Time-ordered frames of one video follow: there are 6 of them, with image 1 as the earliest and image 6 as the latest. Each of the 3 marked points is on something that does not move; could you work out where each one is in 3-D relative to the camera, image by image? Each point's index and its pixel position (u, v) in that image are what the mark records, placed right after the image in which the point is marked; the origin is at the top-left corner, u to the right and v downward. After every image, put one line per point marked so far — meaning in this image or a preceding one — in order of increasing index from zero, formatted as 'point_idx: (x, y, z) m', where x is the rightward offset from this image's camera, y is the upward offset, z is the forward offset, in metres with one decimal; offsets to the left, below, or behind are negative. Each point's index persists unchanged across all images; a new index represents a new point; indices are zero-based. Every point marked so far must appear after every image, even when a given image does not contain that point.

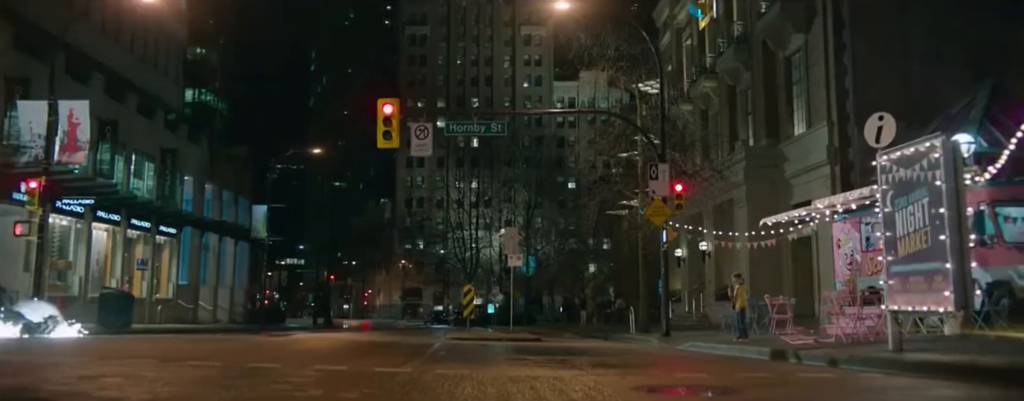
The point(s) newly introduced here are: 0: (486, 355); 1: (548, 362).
0: (-0.4, -2.9, +17.6) m
1: (+0.6, -2.6, +15.1) m
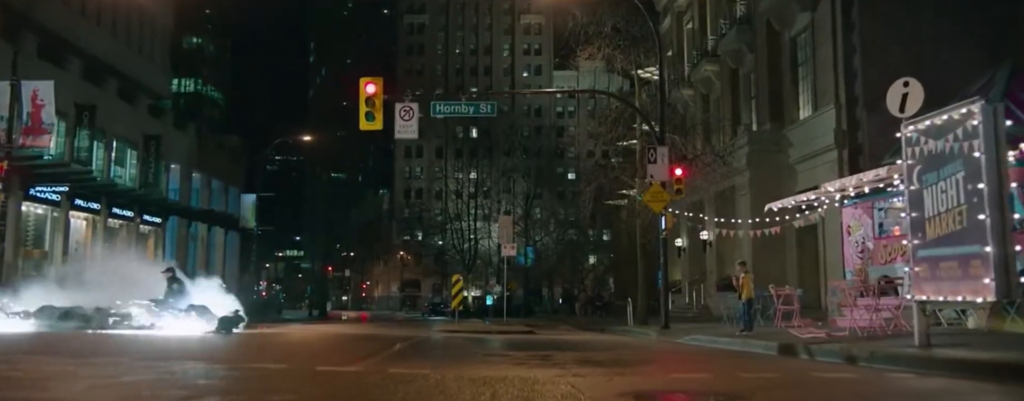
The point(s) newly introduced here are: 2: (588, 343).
0: (-0.6, -2.6, +16.2) m
1: (+0.3, -2.3, +13.7) m
2: (+1.5, -2.9, +19.4) m
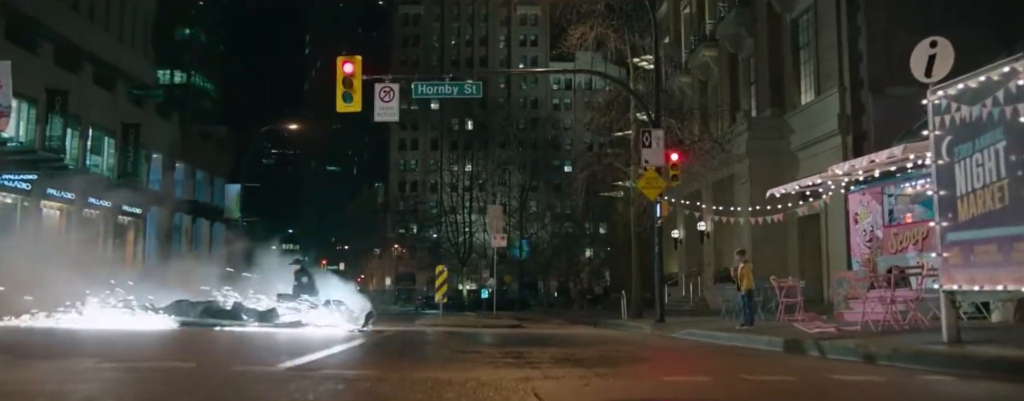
0: (-0.9, -2.3, +14.9) m
1: (0.0, -2.0, +12.4) m
2: (+1.2, -2.6, +18.1) m
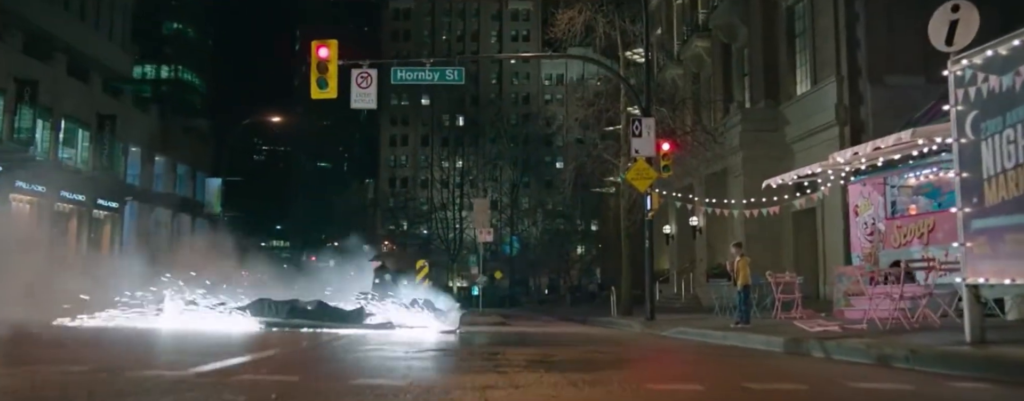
0: (-1.2, -2.1, +13.8) m
1: (-0.3, -1.9, +11.3) m
2: (+0.9, -2.4, +17.0) m
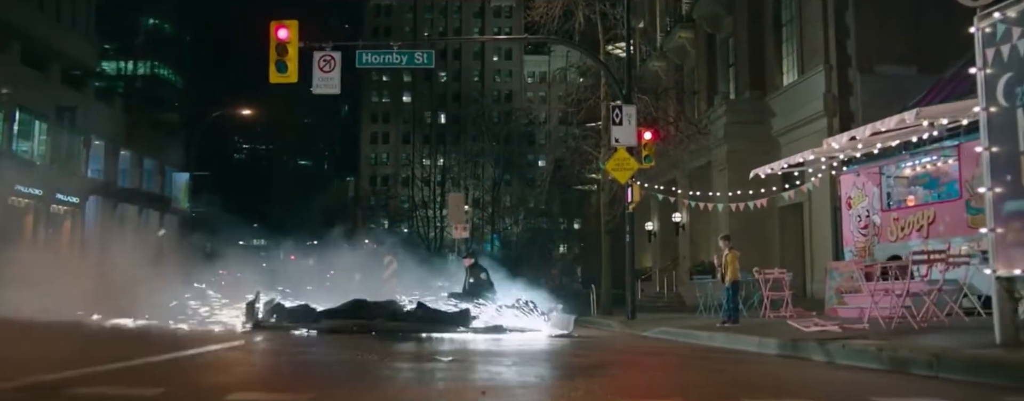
0: (-1.7, -2.0, +12.6) m
1: (-0.7, -1.7, +10.1) m
2: (+0.4, -2.2, +15.8) m
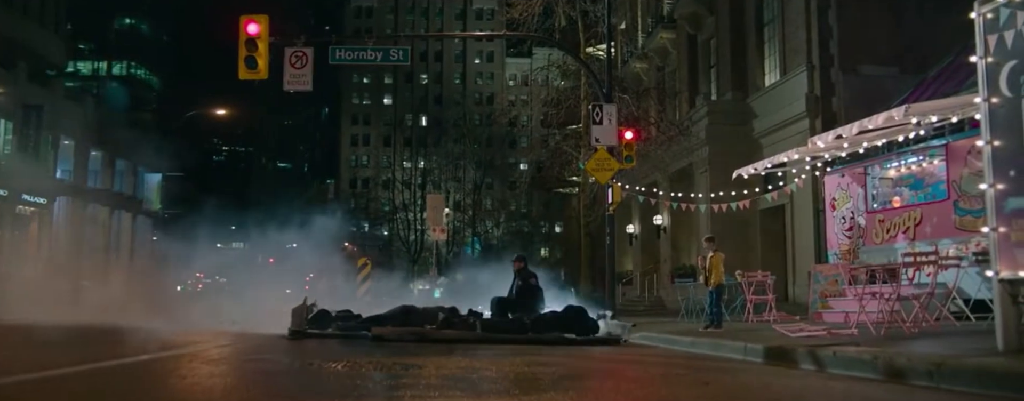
0: (-2.0, -1.9, +12.0) m
1: (-0.9, -1.7, +9.5) m
2: (0.0, -2.2, +15.2) m
